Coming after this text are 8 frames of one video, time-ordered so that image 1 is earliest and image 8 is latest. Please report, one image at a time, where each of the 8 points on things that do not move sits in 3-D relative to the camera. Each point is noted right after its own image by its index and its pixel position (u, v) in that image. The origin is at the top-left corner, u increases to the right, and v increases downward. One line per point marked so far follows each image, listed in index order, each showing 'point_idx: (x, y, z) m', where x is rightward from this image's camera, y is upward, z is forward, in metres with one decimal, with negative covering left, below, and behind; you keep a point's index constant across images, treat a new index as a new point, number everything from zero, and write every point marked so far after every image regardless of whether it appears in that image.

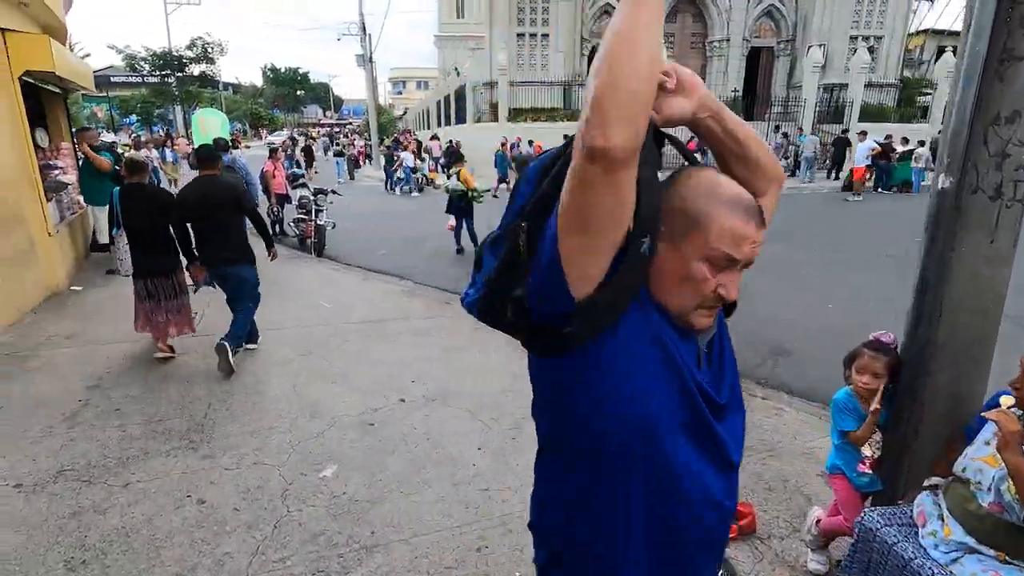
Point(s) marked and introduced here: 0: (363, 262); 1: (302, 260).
0: (-2.4, +0.4, +8.8) m
1: (-3.3, +0.4, +8.5) m
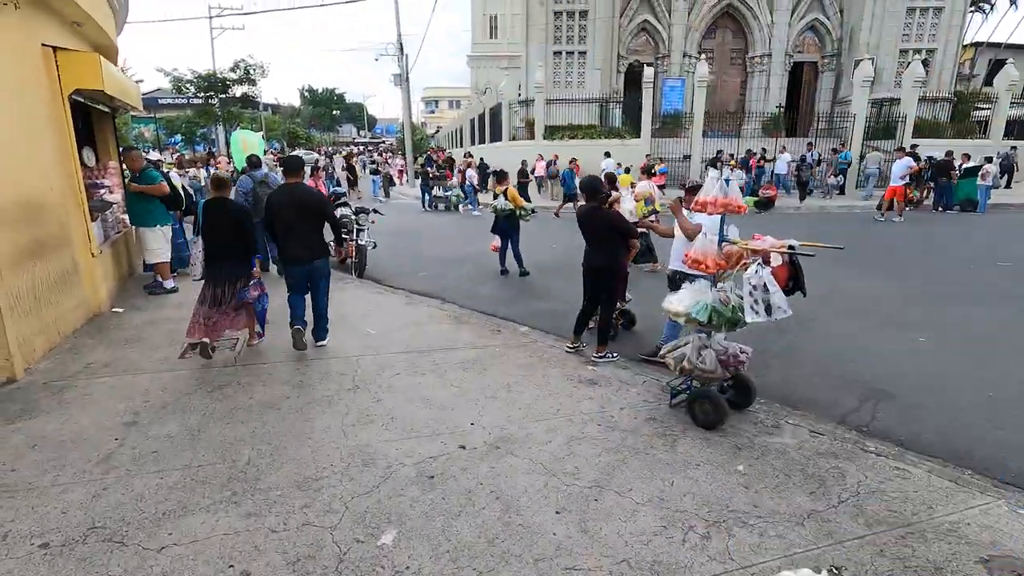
0: (-1.7, +0.1, +8.5) m
1: (-2.6, +0.1, +8.2) m
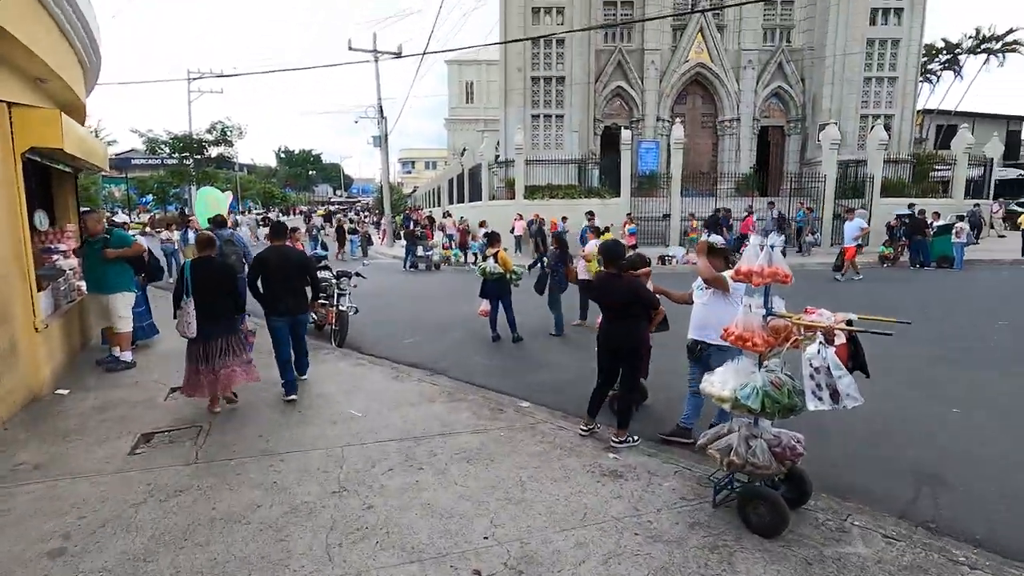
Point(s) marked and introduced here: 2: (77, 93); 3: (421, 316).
0: (-1.8, -1.0, +7.9) m
1: (-2.7, -0.9, +7.6) m
2: (-5.8, +2.6, +7.1) m
3: (-1.7, -0.5, +10.2) m
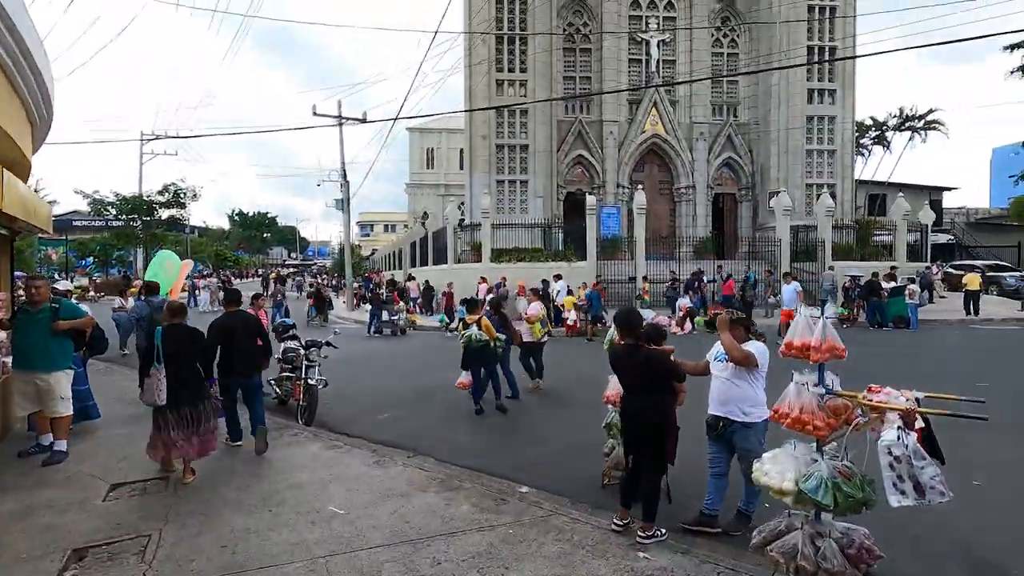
0: (-2.0, -1.9, +7.2) m
1: (-2.8, -1.8, +6.8) m
2: (-6.0, +1.7, +6.5) m
3: (-2.1, -1.8, +9.5) m
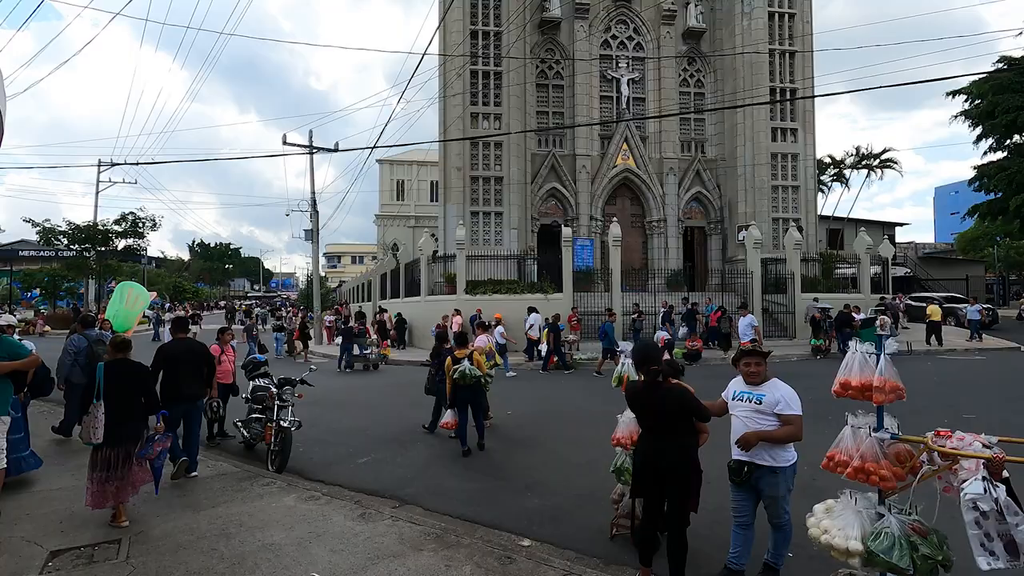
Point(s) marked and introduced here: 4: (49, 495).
0: (-2.1, -2.3, +6.6) m
1: (-2.9, -2.2, +6.1) m
2: (-6.0, +1.3, +5.9) m
3: (-2.3, -2.3, +8.9) m
4: (-4.8, -2.2, +5.5) m
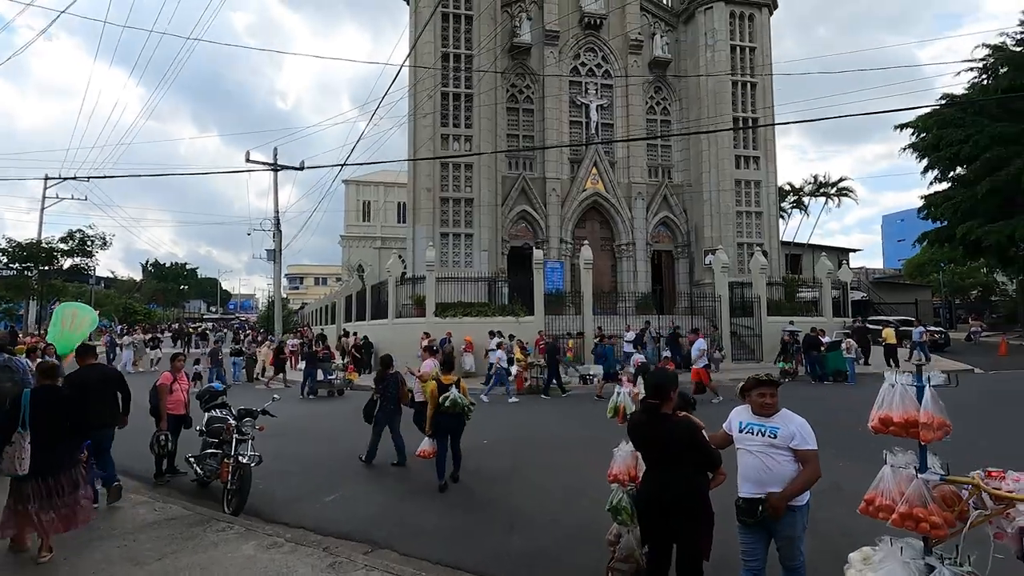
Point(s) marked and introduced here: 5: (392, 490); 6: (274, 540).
0: (-2.3, -2.6, +6.0) m
1: (-3.1, -2.5, +5.5) m
2: (-6.2, +1.1, +5.2) m
3: (-2.7, -2.7, +8.3) m
4: (-4.9, -2.4, +4.8) m
5: (-1.6, -2.6, +7.1) m
6: (-2.3, -2.4, +5.1) m
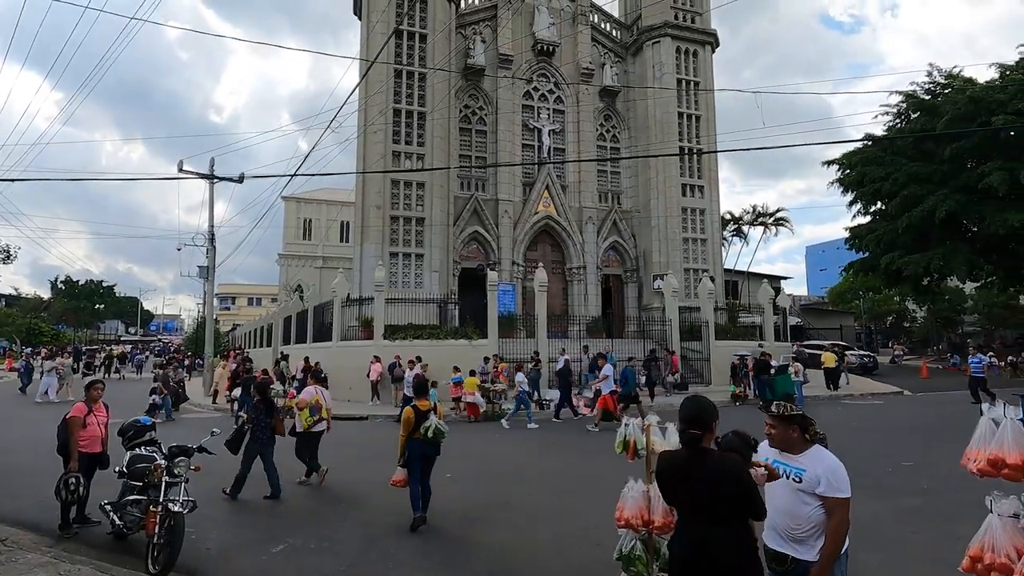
0: (-2.5, -2.8, +5.1) m
1: (-3.2, -2.6, +4.6) m
2: (-6.2, +1.0, +4.1) m
3: (-3.1, -2.9, +7.4) m
4: (-5.0, -2.4, +3.6) m
5: (-1.9, -2.9, +6.3) m
6: (-2.3, -2.5, +4.2) m
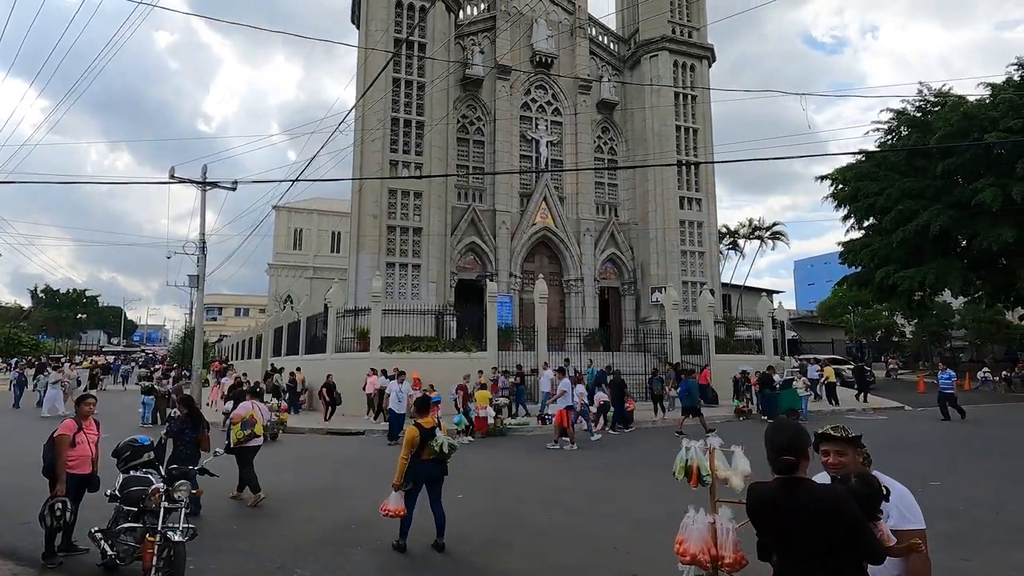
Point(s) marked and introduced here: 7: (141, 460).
0: (-2.2, -2.8, +4.6) m
1: (-2.9, -2.6, +4.1) m
2: (-5.9, +1.0, +3.6) m
3: (-2.9, -3.1, +6.9) m
4: (-4.6, -2.4, +3.1) m
5: (-1.6, -3.0, +5.8) m
6: (-2.0, -2.6, +3.7) m
7: (-3.9, -1.7, +5.6) m
